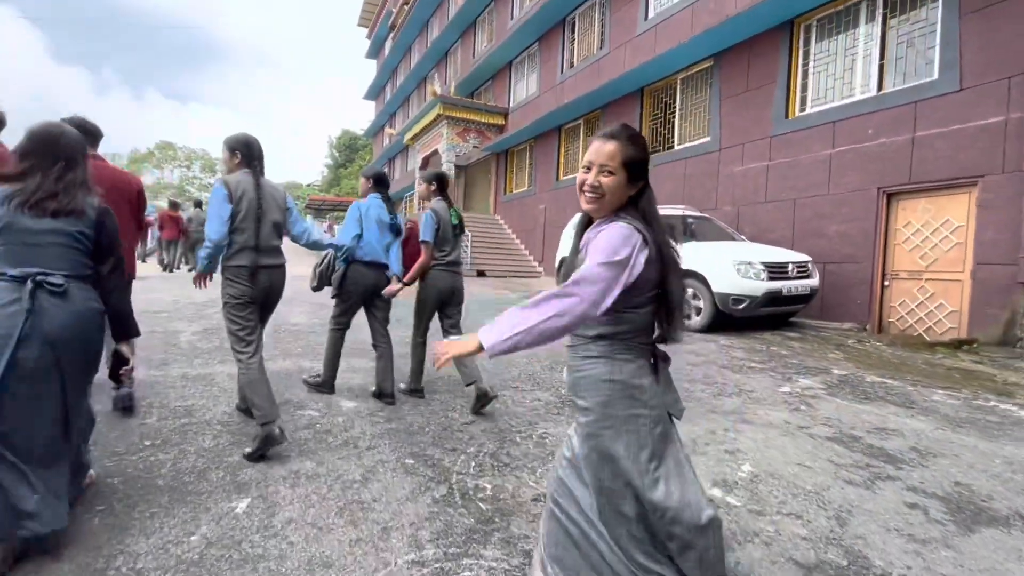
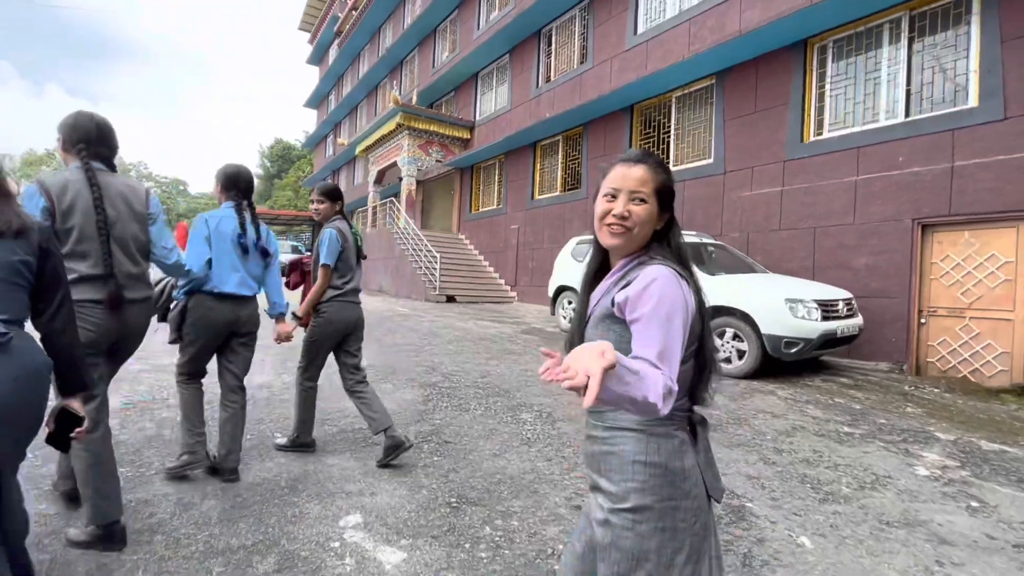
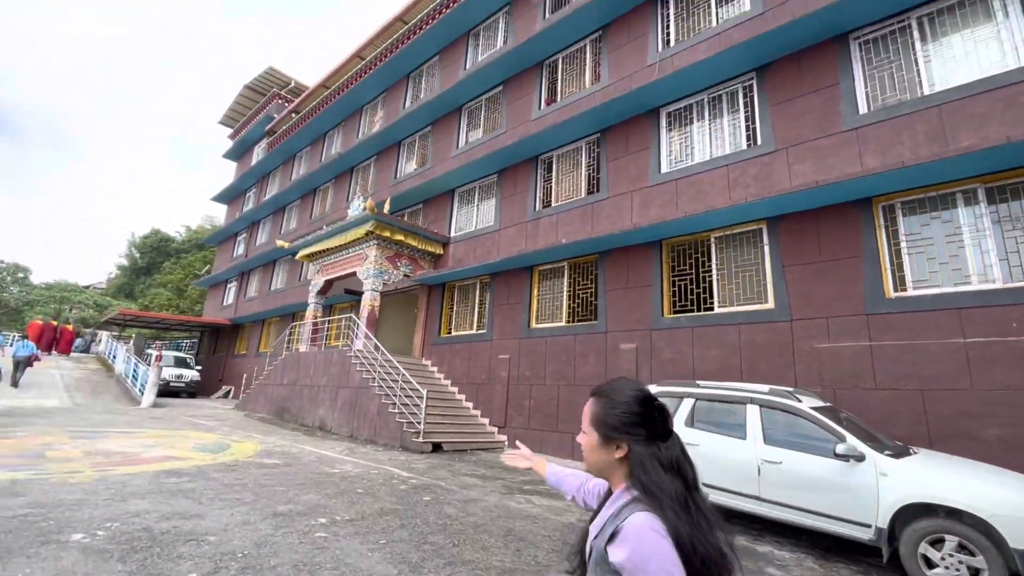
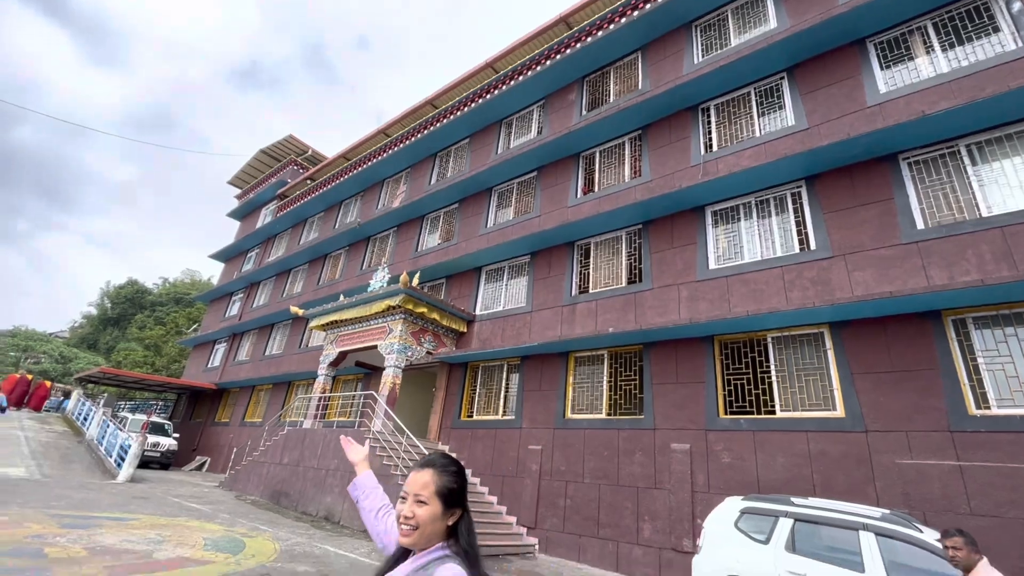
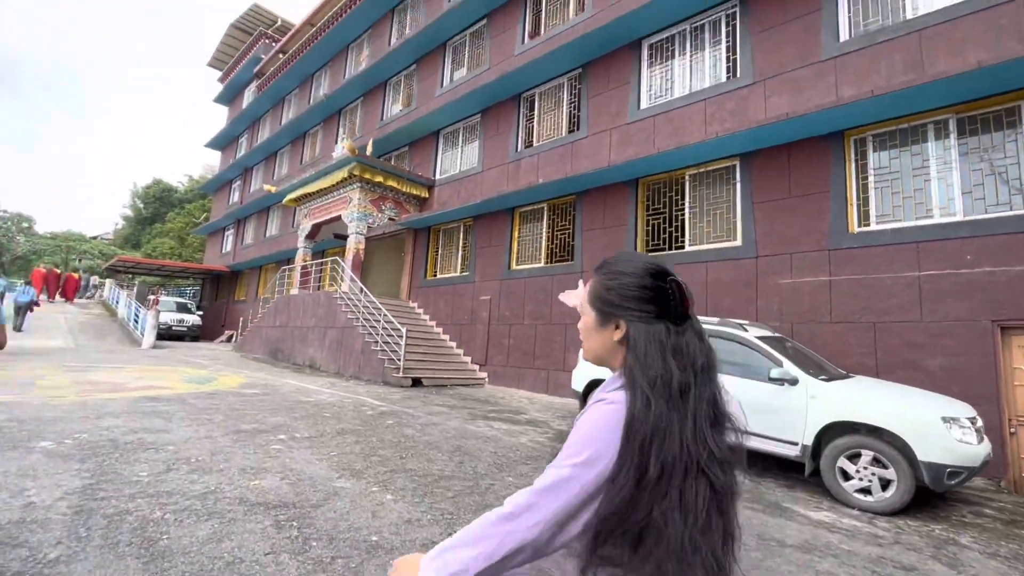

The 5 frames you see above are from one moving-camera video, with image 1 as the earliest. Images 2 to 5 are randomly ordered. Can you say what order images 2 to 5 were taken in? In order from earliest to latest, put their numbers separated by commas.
2, 5, 3, 4
